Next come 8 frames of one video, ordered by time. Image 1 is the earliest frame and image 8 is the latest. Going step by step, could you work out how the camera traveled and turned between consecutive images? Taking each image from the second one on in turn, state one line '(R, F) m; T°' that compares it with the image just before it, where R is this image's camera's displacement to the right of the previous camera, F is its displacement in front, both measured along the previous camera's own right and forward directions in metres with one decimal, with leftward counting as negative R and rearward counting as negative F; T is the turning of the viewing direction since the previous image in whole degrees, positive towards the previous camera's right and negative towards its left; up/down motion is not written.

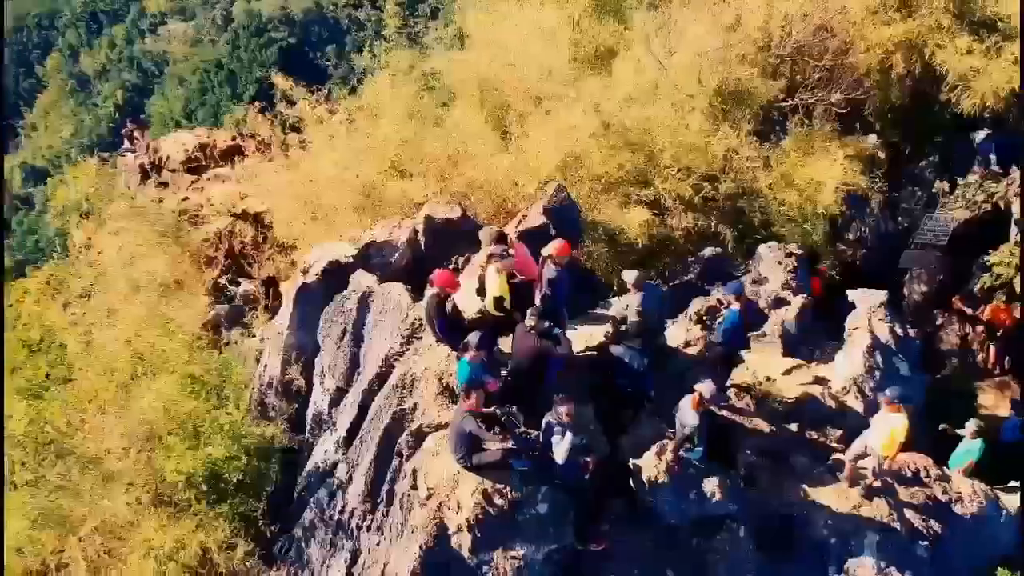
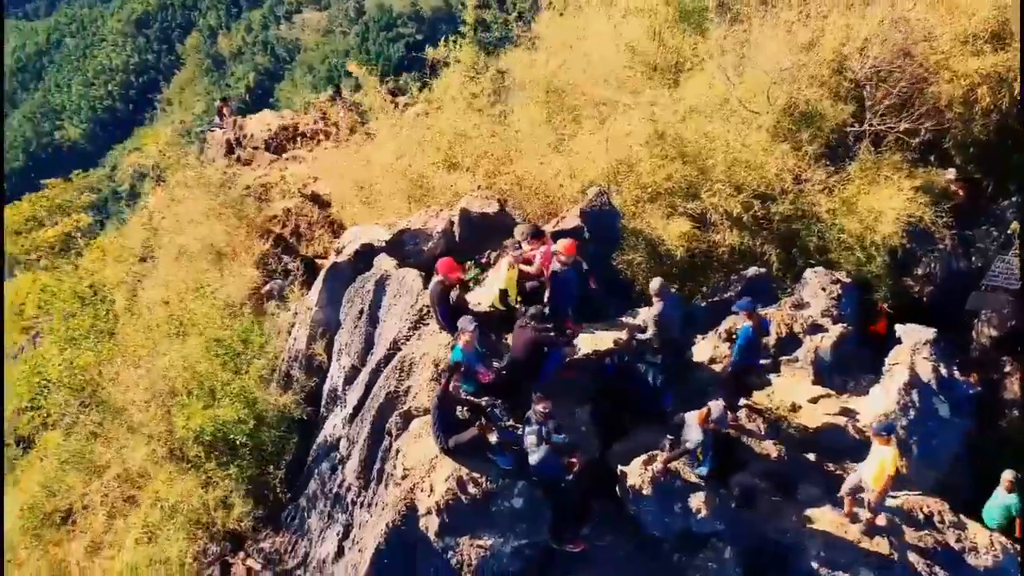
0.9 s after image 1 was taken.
(+0.8, 0.0) m; -6°
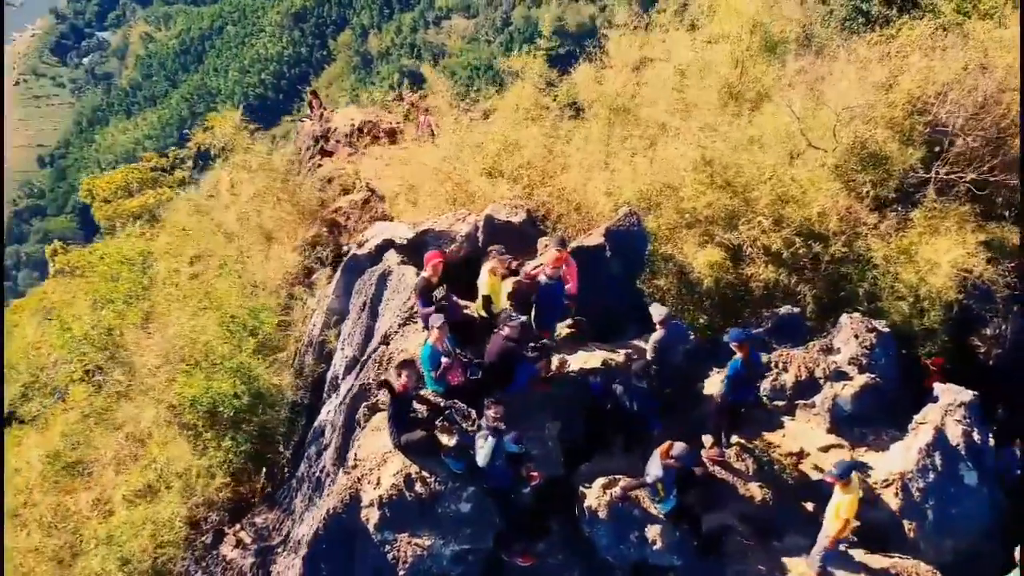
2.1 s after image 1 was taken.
(+1.1, 0.0) m; -7°
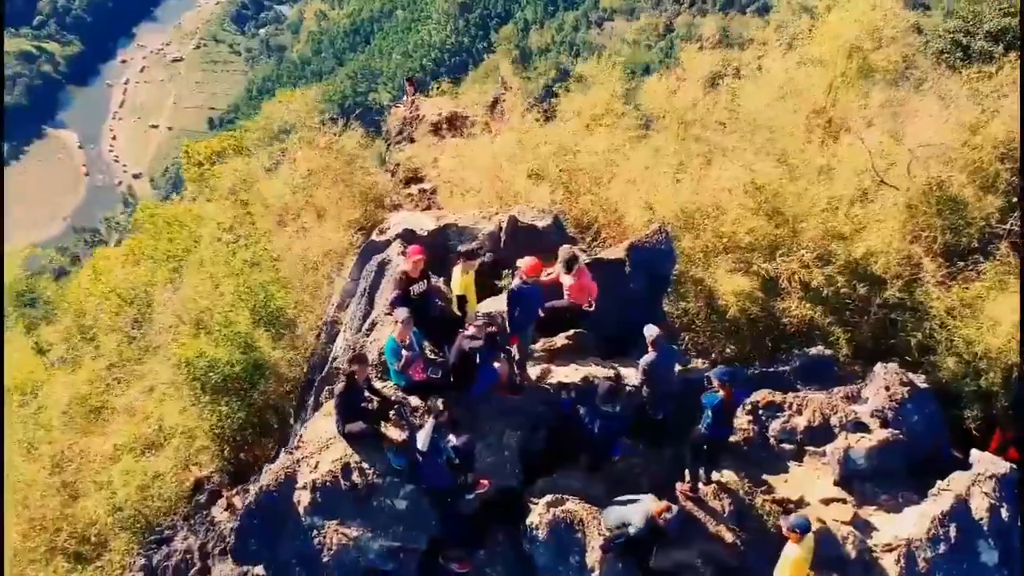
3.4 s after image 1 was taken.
(+1.3, +0.2) m; -8°
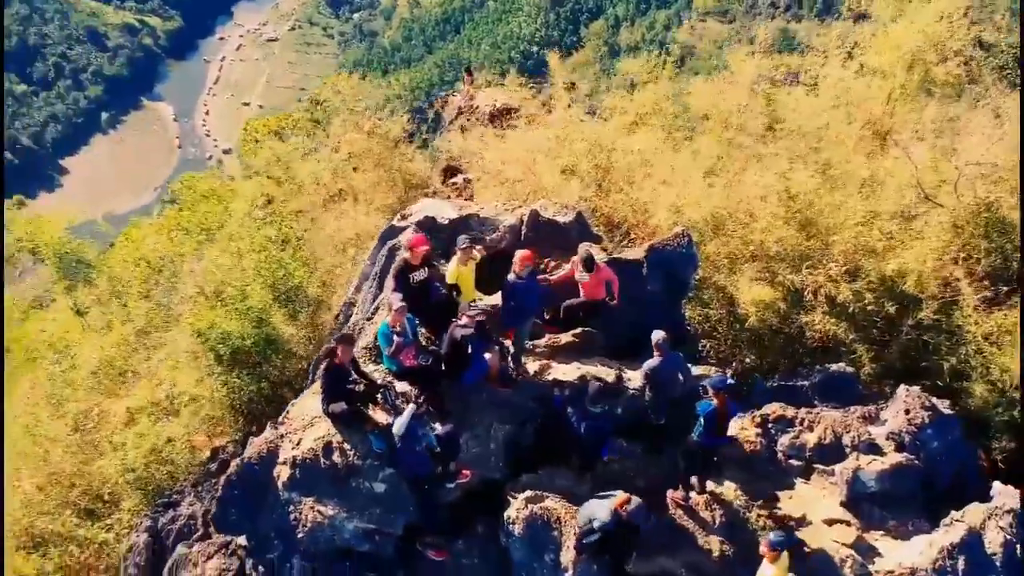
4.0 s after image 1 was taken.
(+0.6, +0.1) m; -4°
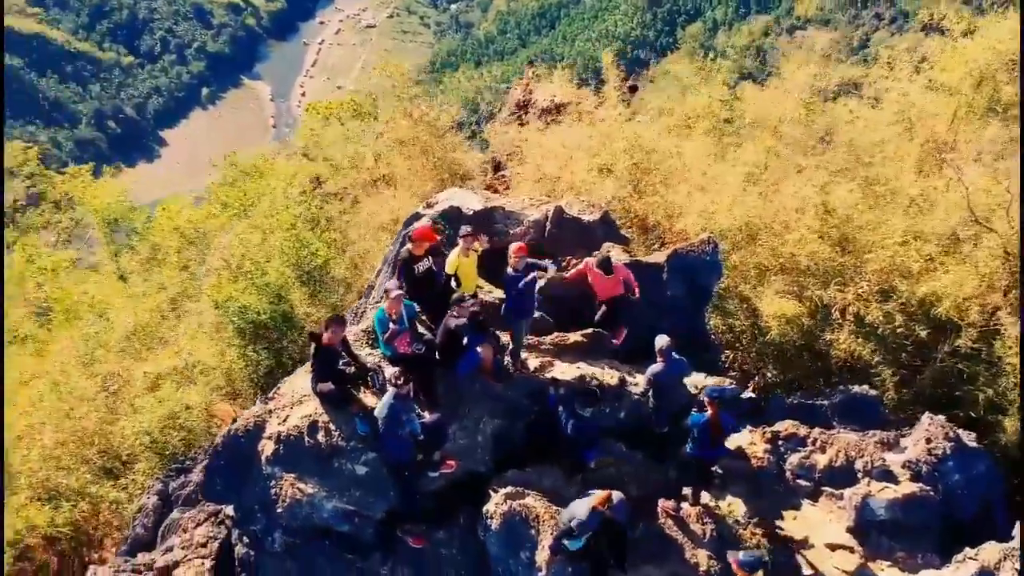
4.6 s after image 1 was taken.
(+0.6, +0.1) m; -4°
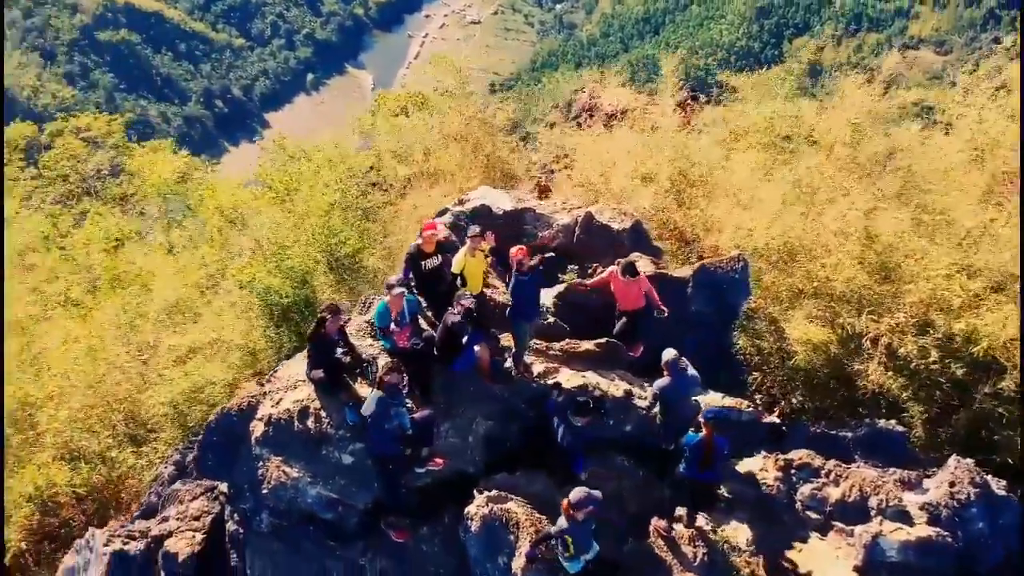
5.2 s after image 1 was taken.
(+0.6, +0.1) m; -5°
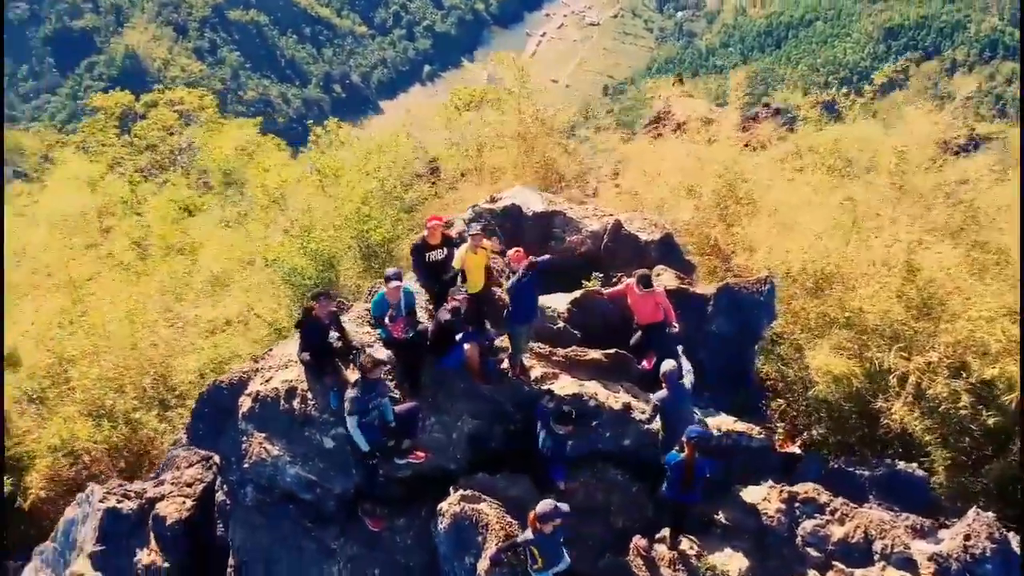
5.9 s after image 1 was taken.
(+0.8, +0.1) m; -6°
